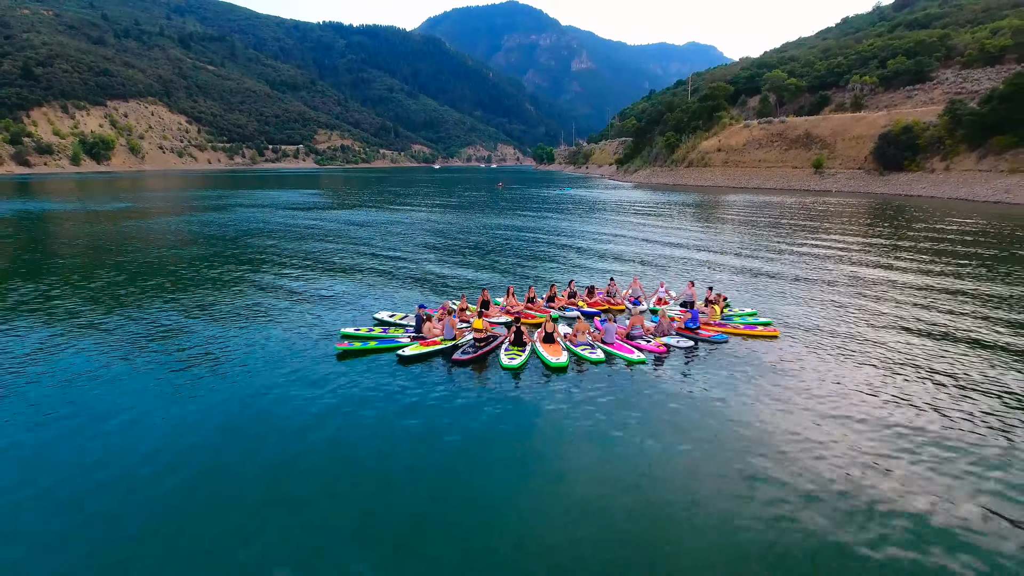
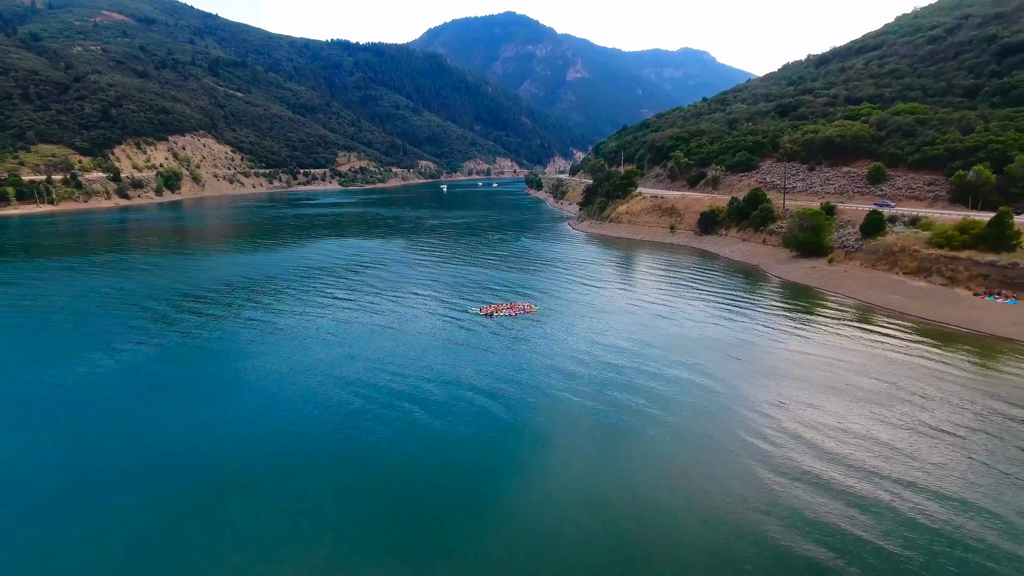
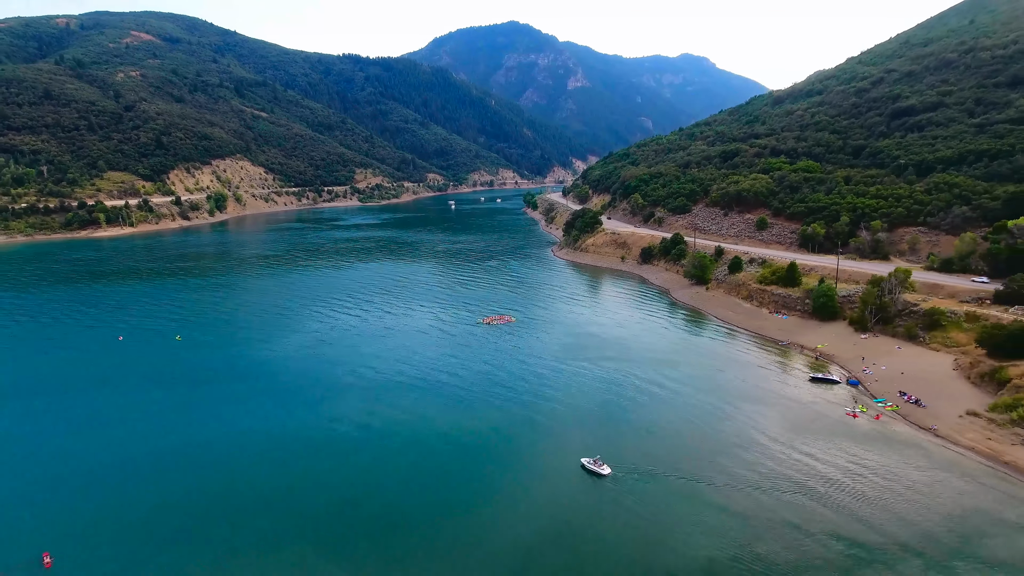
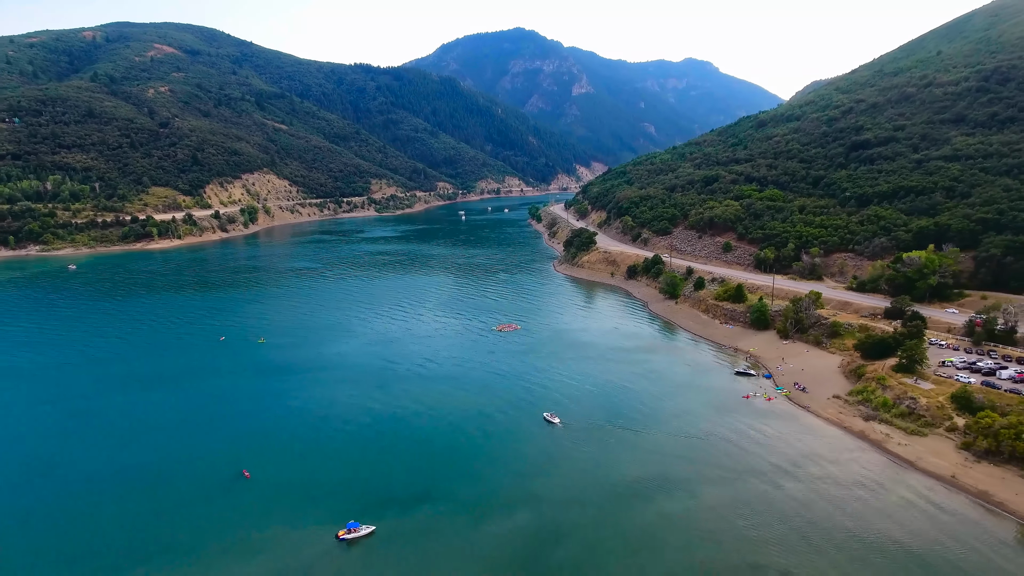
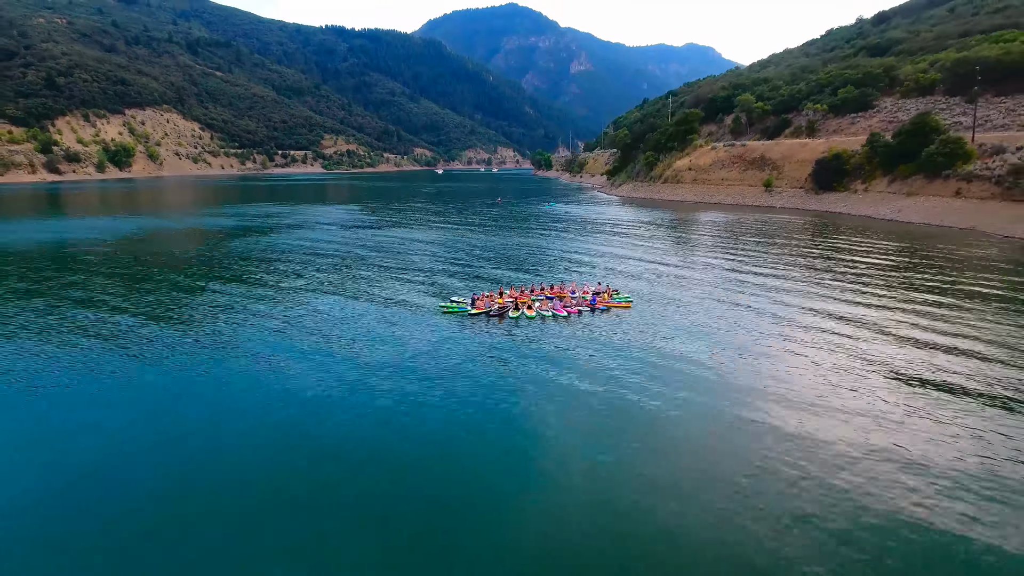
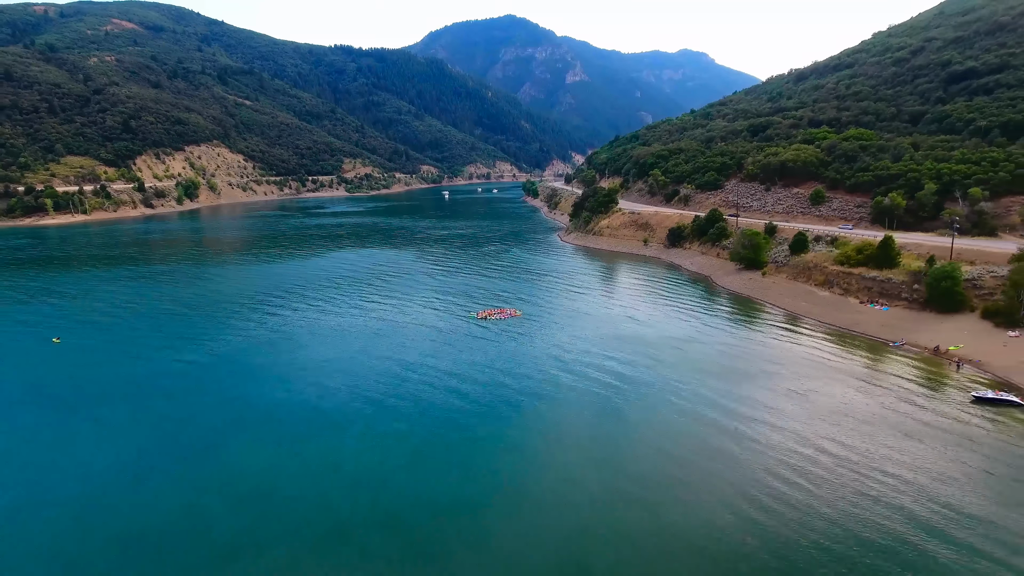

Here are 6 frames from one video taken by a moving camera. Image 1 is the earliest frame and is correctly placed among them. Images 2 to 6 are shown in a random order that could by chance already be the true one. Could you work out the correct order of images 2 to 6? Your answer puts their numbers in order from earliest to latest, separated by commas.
5, 2, 6, 3, 4
